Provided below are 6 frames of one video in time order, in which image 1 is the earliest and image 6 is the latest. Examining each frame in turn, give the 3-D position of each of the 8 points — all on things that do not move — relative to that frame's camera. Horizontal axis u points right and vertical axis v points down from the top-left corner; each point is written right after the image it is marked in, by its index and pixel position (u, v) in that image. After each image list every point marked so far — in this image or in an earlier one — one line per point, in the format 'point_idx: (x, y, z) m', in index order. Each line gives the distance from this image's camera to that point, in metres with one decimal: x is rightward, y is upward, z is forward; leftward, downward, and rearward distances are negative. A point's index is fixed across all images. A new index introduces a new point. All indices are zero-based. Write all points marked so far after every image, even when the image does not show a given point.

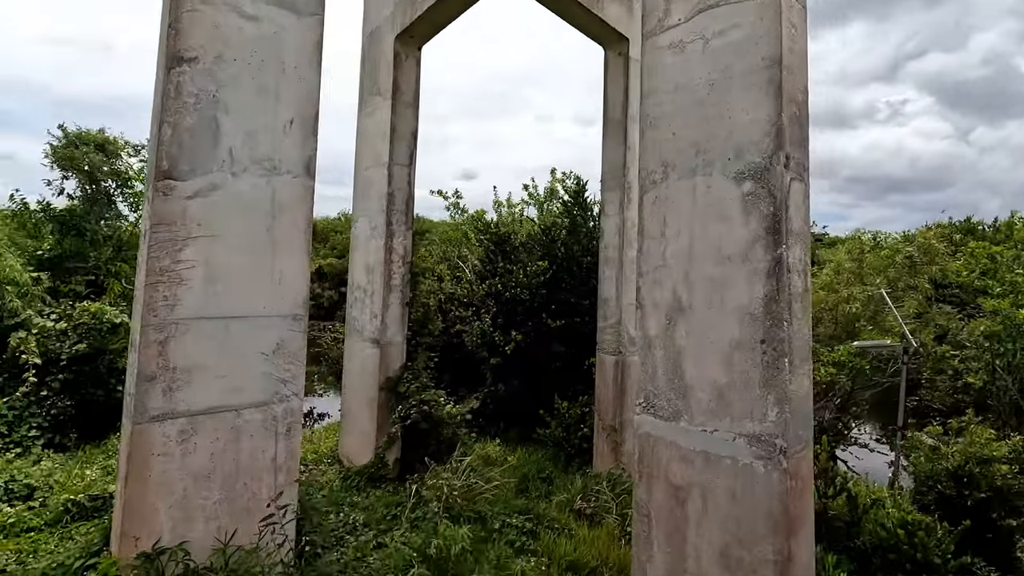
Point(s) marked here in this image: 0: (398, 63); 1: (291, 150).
0: (-1.0, +1.9, +4.6) m
1: (-1.1, +0.7, +2.7) m
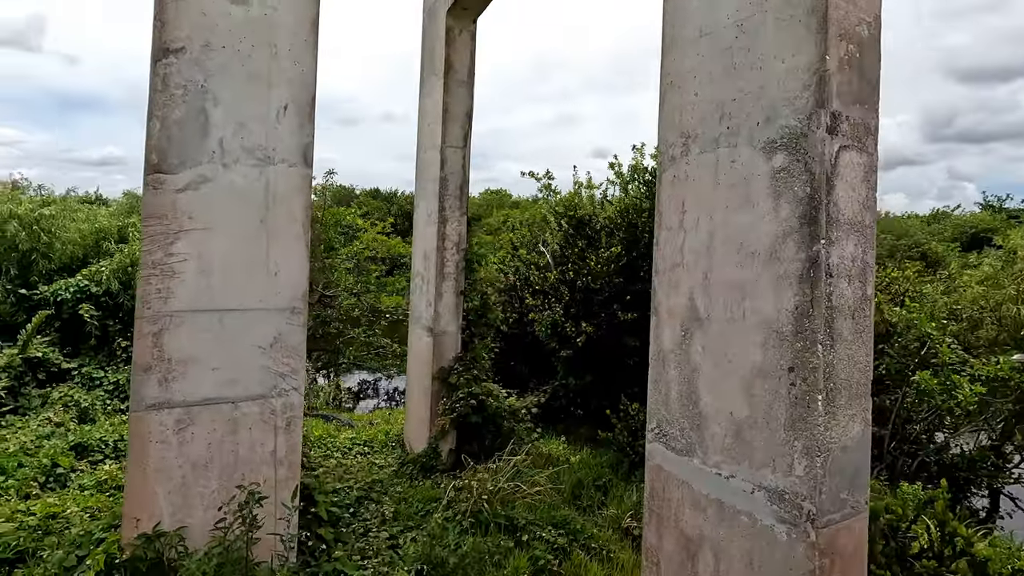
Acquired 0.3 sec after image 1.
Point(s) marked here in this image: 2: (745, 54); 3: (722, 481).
0: (-0.5, +2.0, +4.4) m
1: (-1.1, +0.7, +2.6) m
2: (+0.8, +0.8, +1.8) m
3: (+0.7, -0.7, +1.9) m
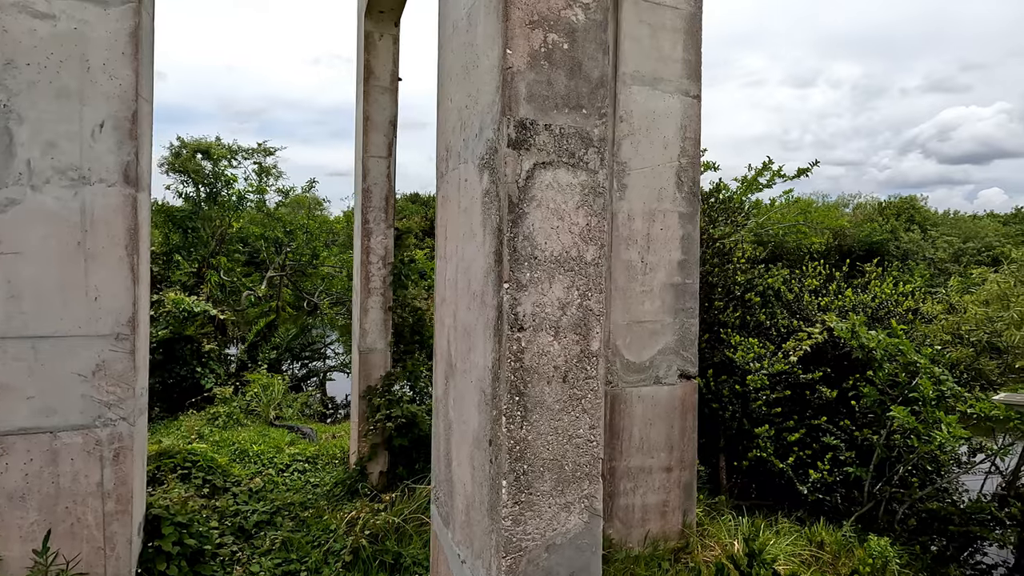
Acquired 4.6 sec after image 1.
0: (-1.1, +1.9, +4.2) m
1: (-1.9, +0.6, +2.5) m
2: (-0.1, +0.7, +1.5) m
3: (-0.1, -0.8, +1.5) m
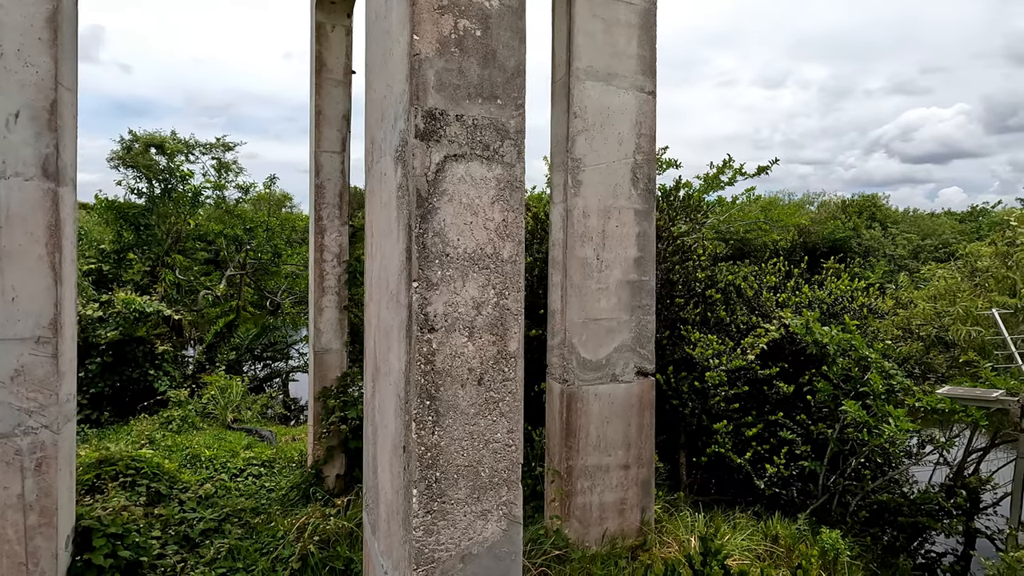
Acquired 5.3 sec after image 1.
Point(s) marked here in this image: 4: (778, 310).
0: (-1.4, +1.9, +4.1) m
1: (-2.1, +0.6, +2.3) m
2: (-0.3, +0.7, +1.4) m
3: (-0.4, -0.8, +1.5) m
4: (+2.4, -0.2, +4.9) m
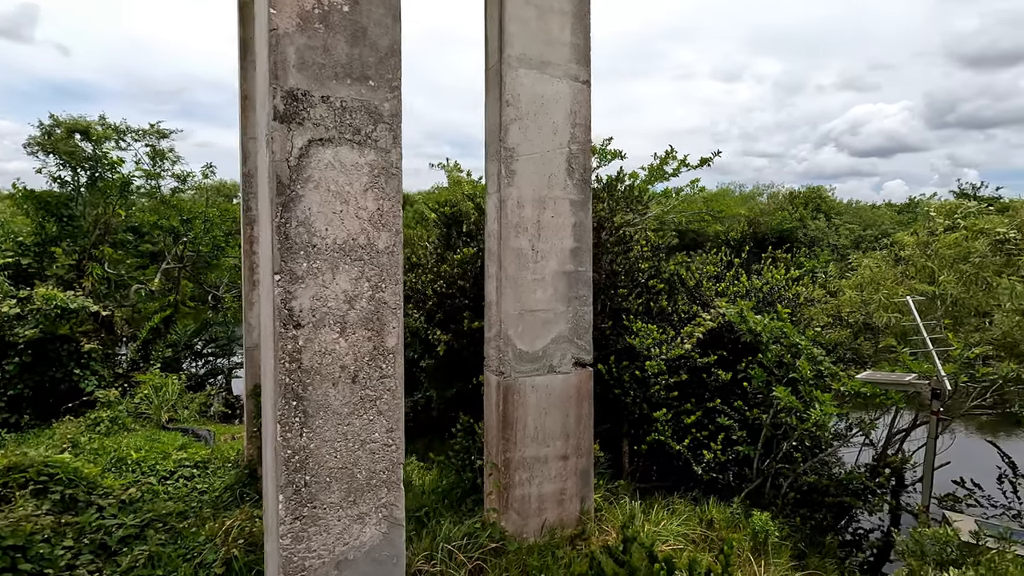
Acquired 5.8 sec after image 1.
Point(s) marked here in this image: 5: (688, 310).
0: (-1.9, +2.0, +3.9) m
1: (-2.5, +0.6, +2.1) m
2: (-0.6, +0.7, +1.3) m
3: (-0.6, -0.8, +1.4) m
4: (+1.9, -0.1, +5.0) m
5: (+1.6, -0.2, +4.9) m
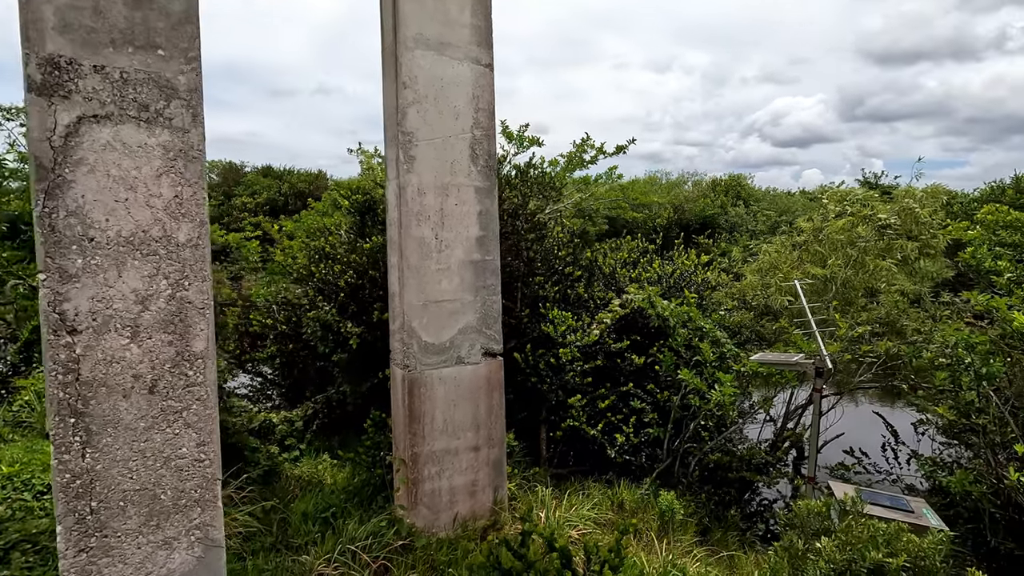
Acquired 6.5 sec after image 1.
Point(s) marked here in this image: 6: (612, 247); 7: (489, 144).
0: (-2.6, +2.0, +3.5) m
1: (-2.9, +0.6, +1.7) m
2: (-1.0, +0.7, +1.1) m
3: (-1.0, -0.8, +1.3) m
4: (+1.1, 0.0, +5.1) m
5: (+0.8, -0.1, +5.0) m
6: (+1.1, +0.5, +5.8) m
7: (-0.1, +0.9, +3.5) m
